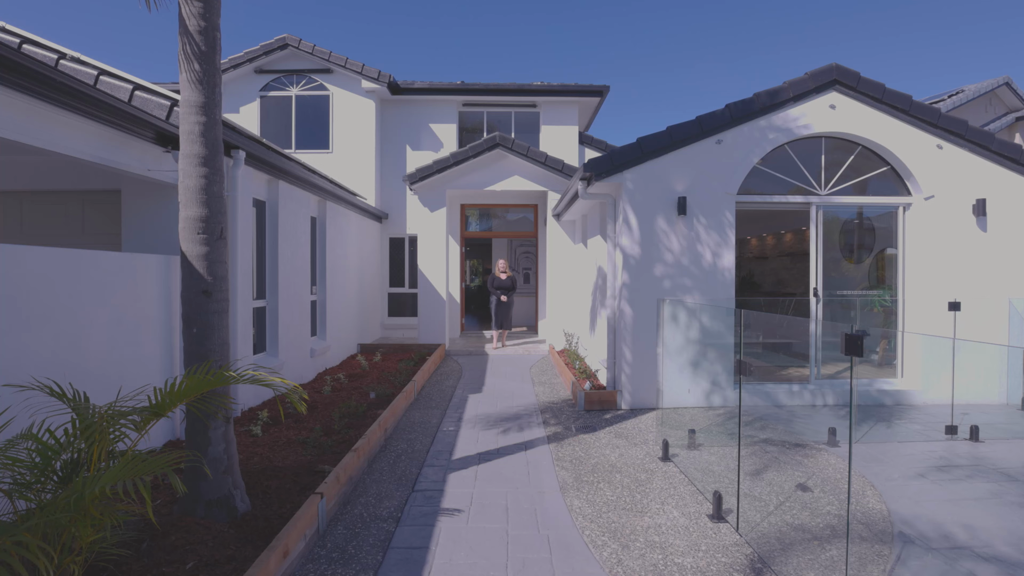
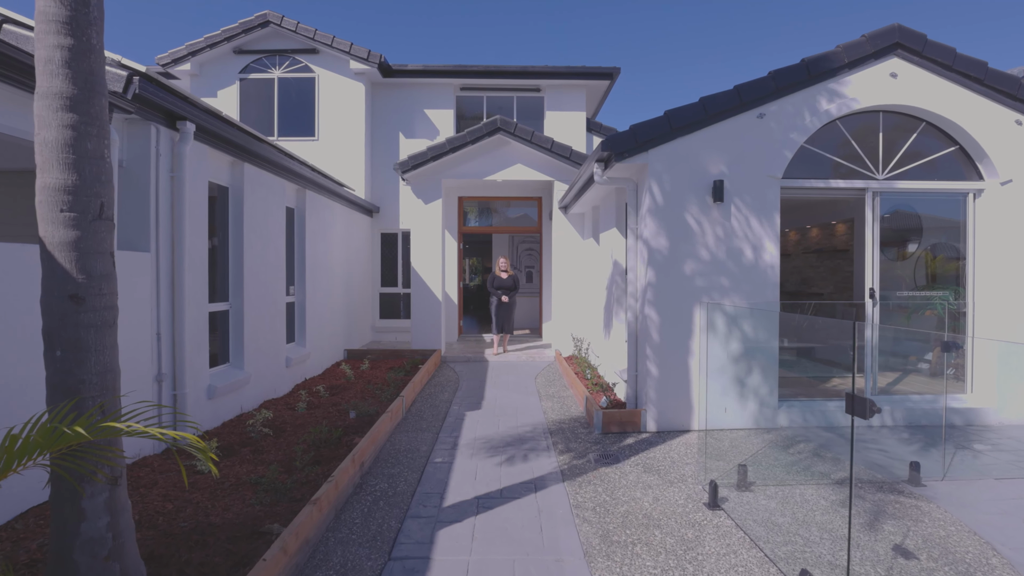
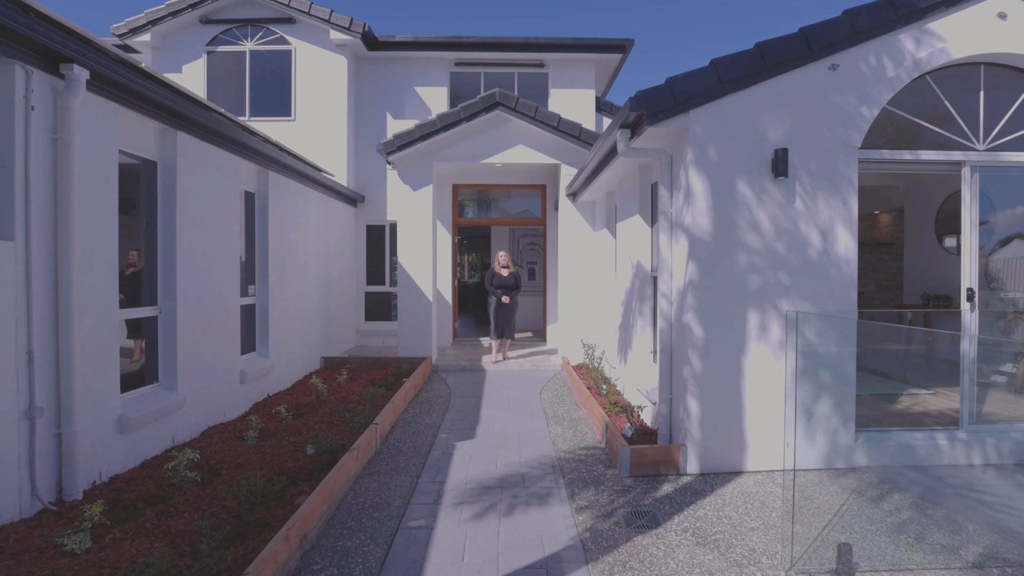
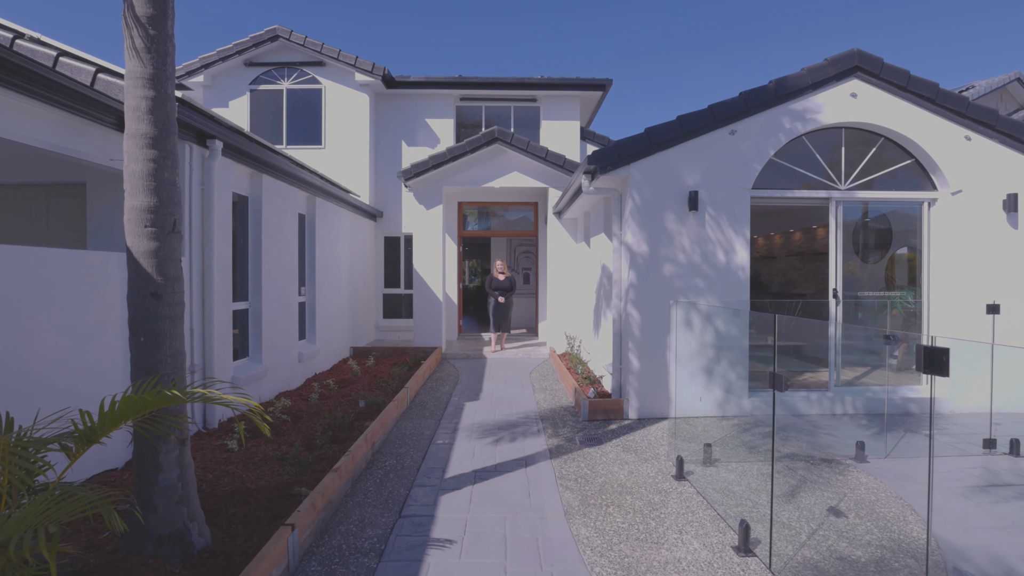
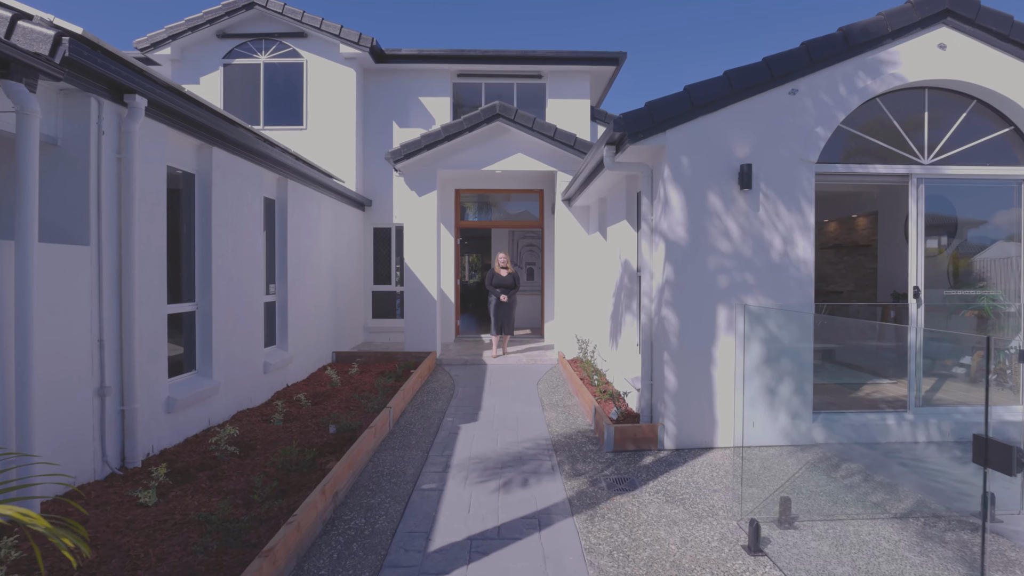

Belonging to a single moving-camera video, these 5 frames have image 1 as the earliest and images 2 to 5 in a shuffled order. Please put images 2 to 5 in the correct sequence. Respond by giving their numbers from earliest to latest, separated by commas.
4, 2, 5, 3
